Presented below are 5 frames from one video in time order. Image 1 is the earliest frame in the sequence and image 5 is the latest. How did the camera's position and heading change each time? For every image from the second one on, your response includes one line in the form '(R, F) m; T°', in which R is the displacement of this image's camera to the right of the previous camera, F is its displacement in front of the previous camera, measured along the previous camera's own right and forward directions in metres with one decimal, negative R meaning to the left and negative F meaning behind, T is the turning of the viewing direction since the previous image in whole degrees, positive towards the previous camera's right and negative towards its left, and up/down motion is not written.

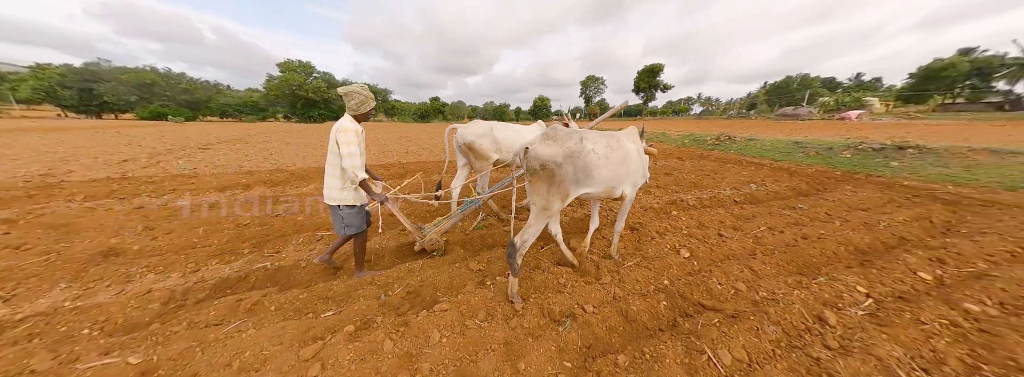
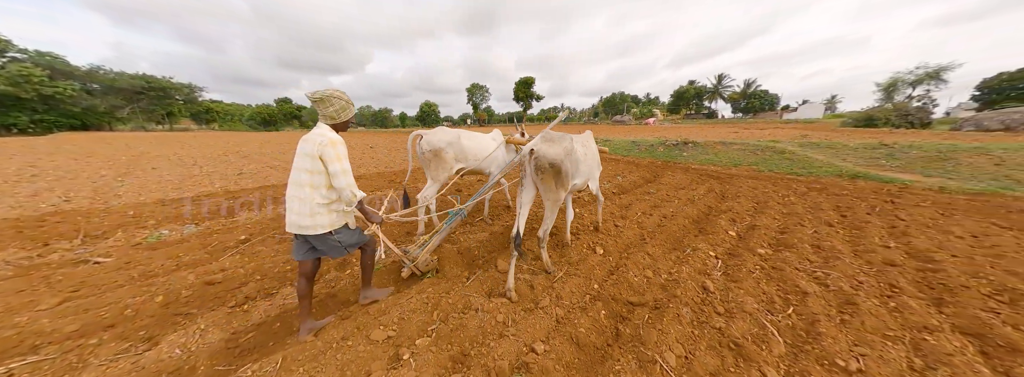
(-0.1, +0.4) m; +24°
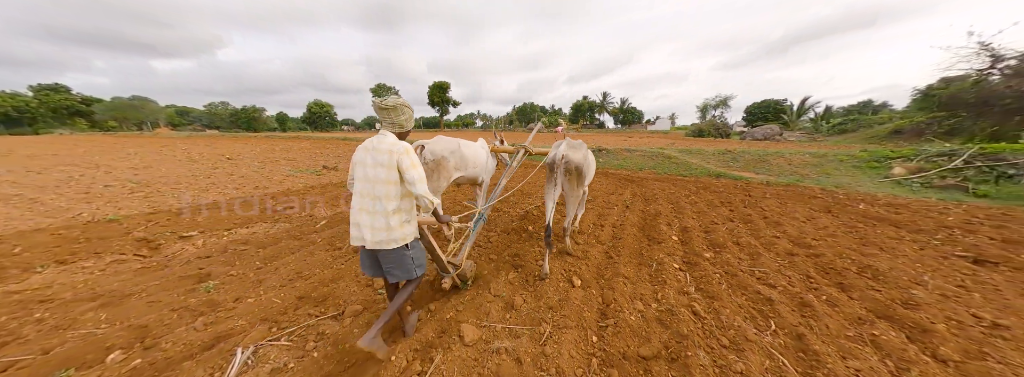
(-0.3, +0.7) m; +19°
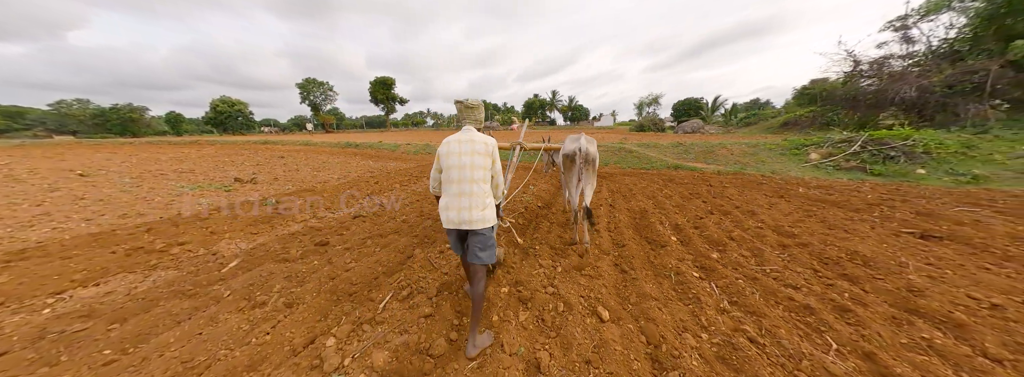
(-0.3, +0.6) m; +10°
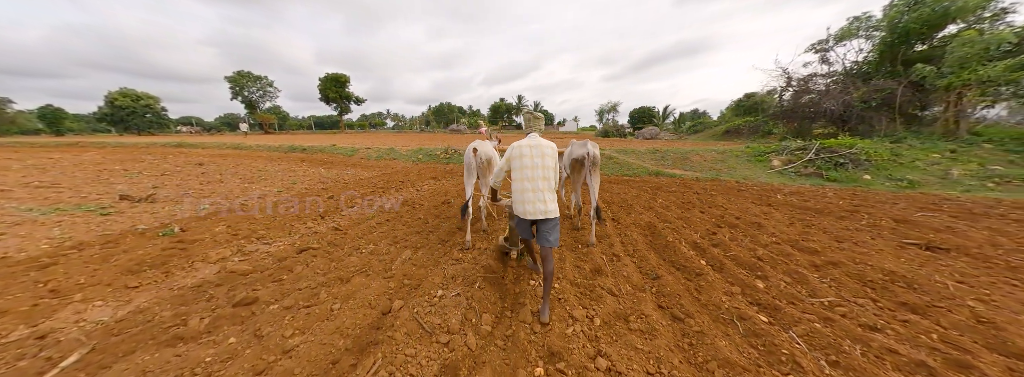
(-0.4, +0.7) m; +8°
